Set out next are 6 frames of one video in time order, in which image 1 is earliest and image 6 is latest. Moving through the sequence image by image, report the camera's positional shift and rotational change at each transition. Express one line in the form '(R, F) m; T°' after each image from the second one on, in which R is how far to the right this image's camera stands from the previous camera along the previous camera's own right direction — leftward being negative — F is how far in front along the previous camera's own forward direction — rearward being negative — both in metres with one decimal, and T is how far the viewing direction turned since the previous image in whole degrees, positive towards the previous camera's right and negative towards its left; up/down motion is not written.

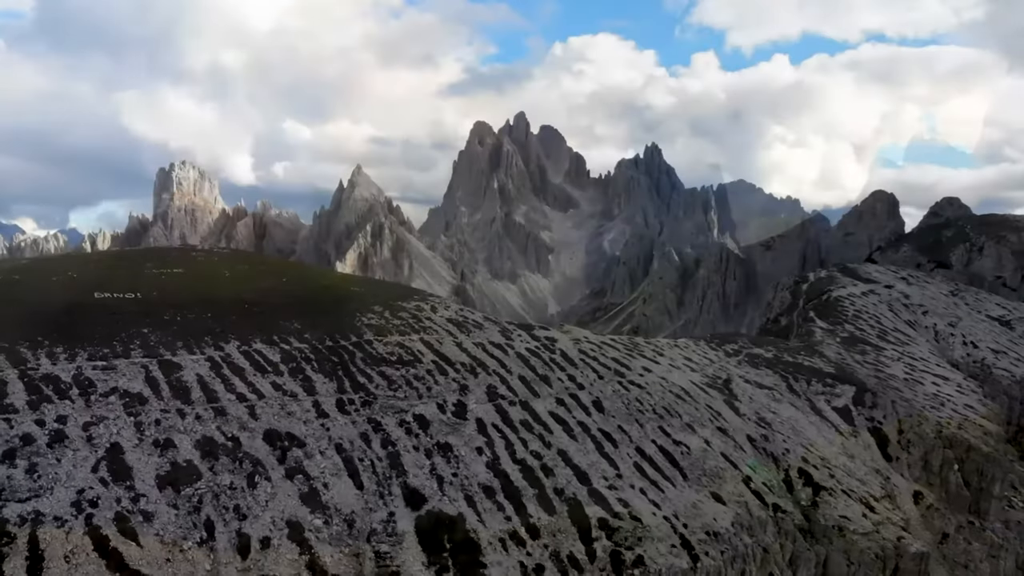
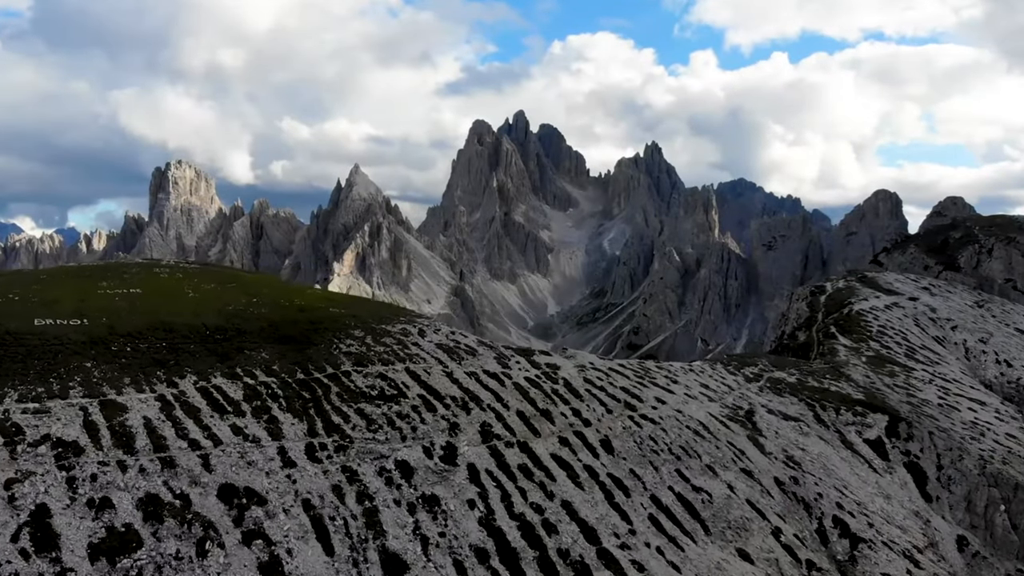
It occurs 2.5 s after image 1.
(+0.2, +7.0) m; 0°
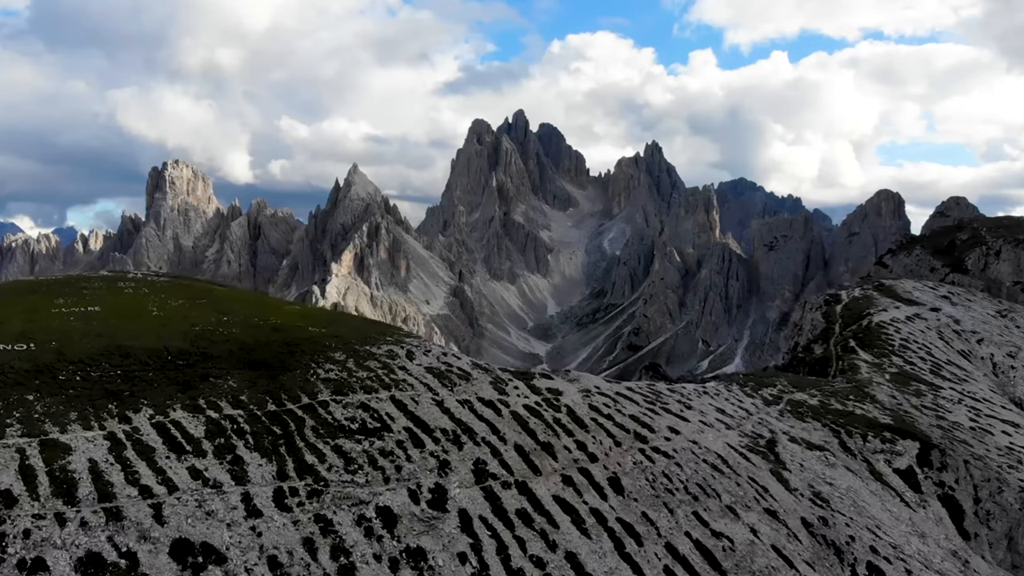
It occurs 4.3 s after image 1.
(+0.2, +5.5) m; 0°
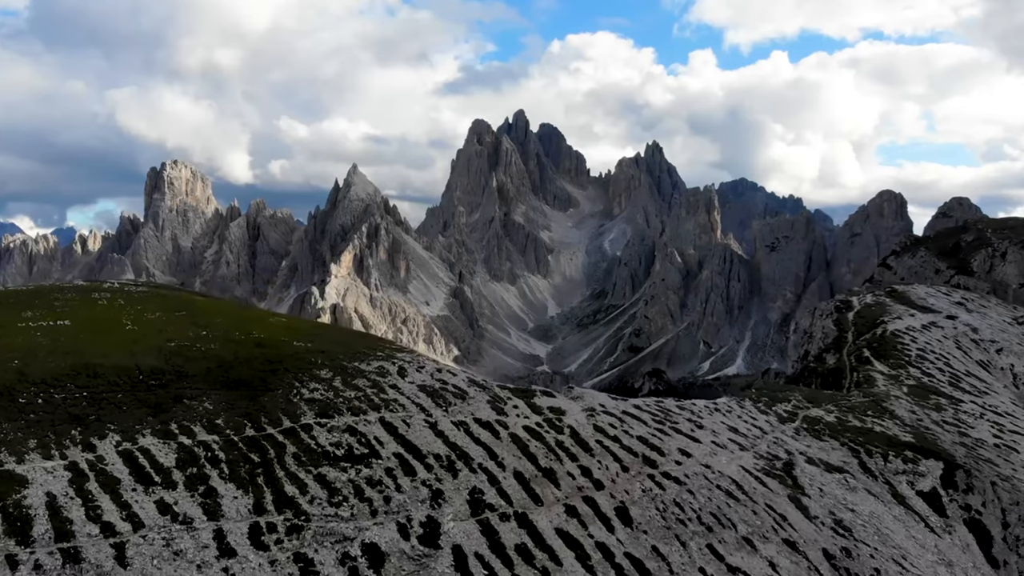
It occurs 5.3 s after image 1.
(+0.1, +3.5) m; 0°
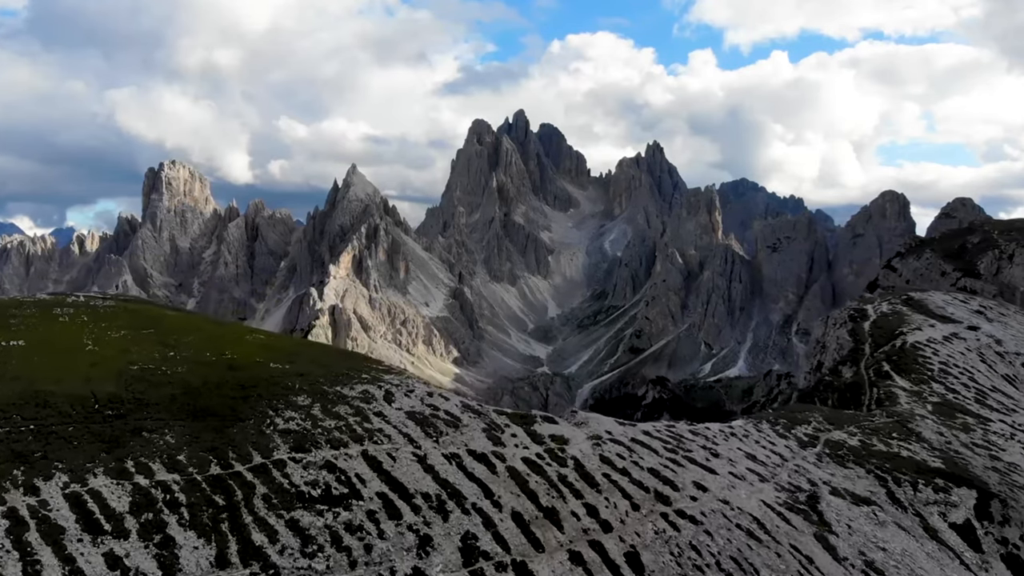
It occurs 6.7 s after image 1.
(+0.2, +4.5) m; 0°
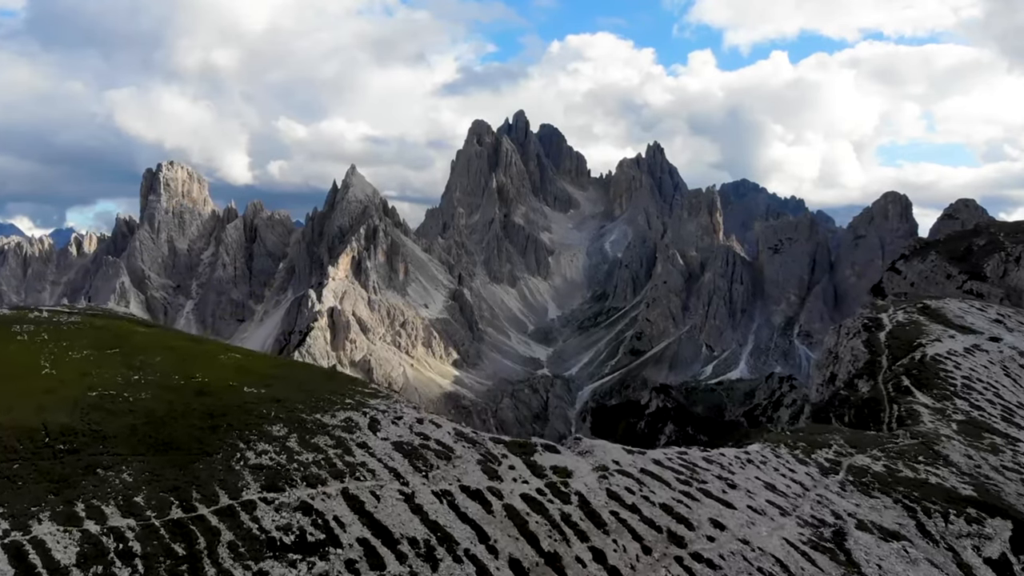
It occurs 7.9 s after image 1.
(+0.1, +4.0) m; 0°
